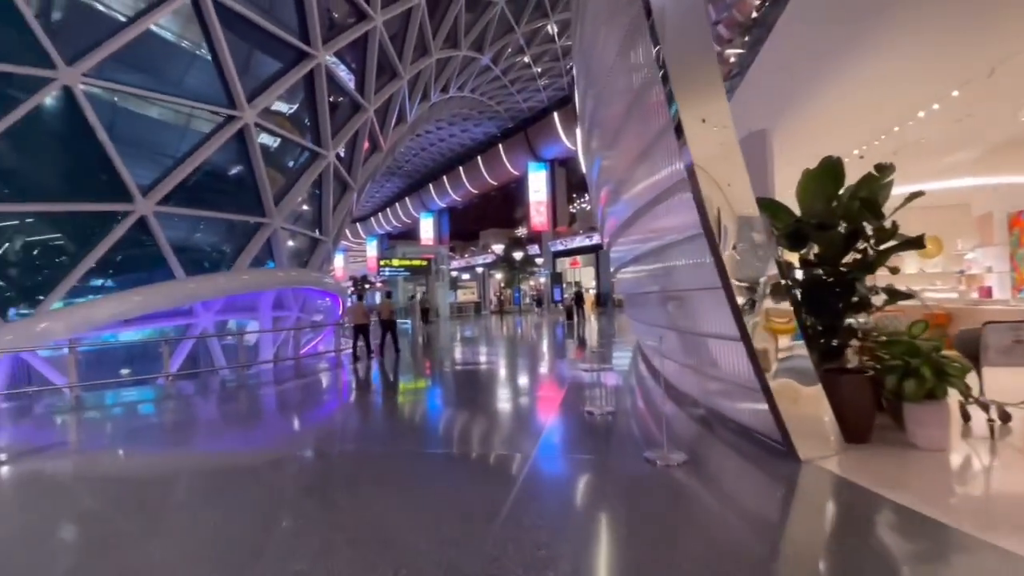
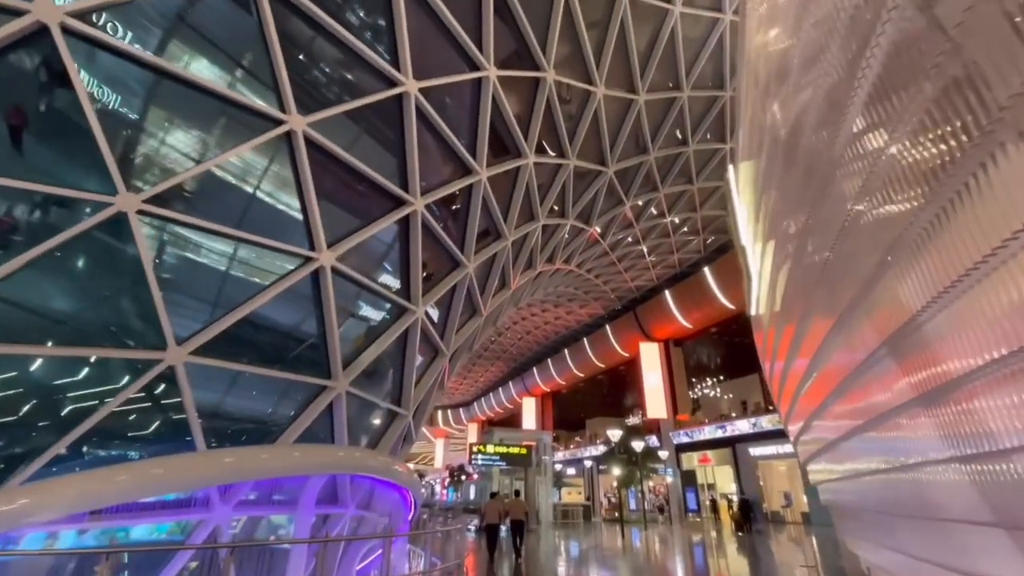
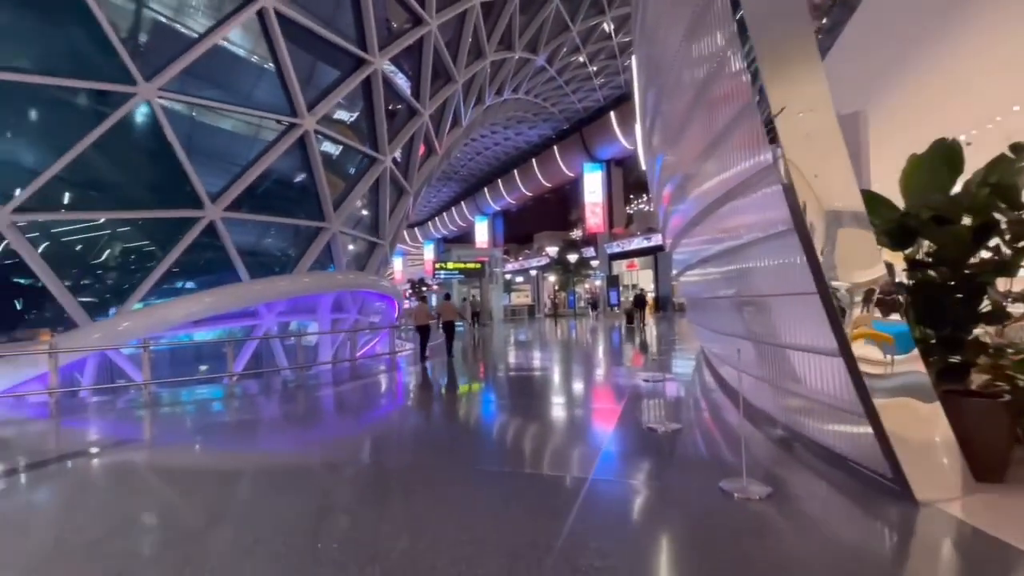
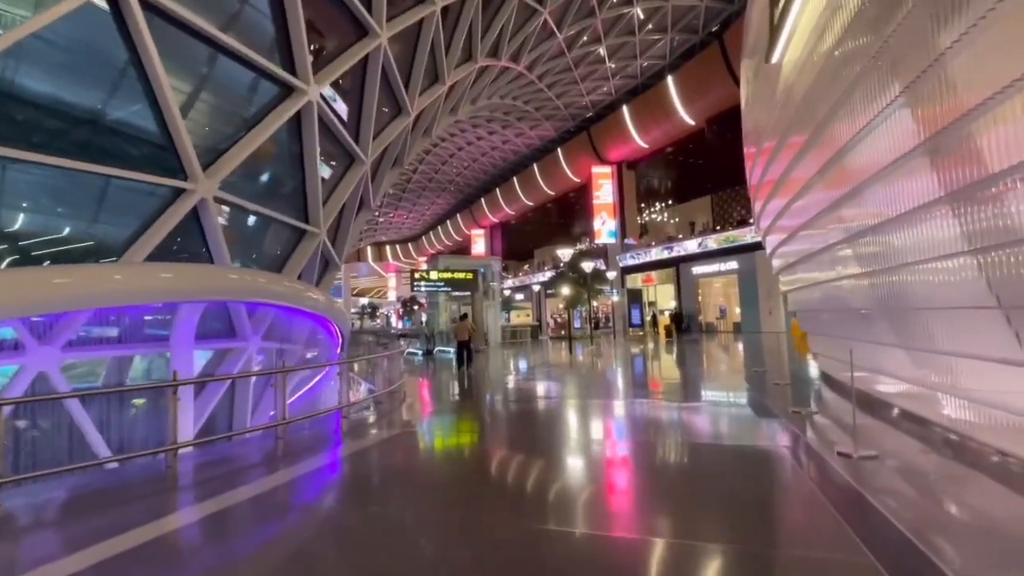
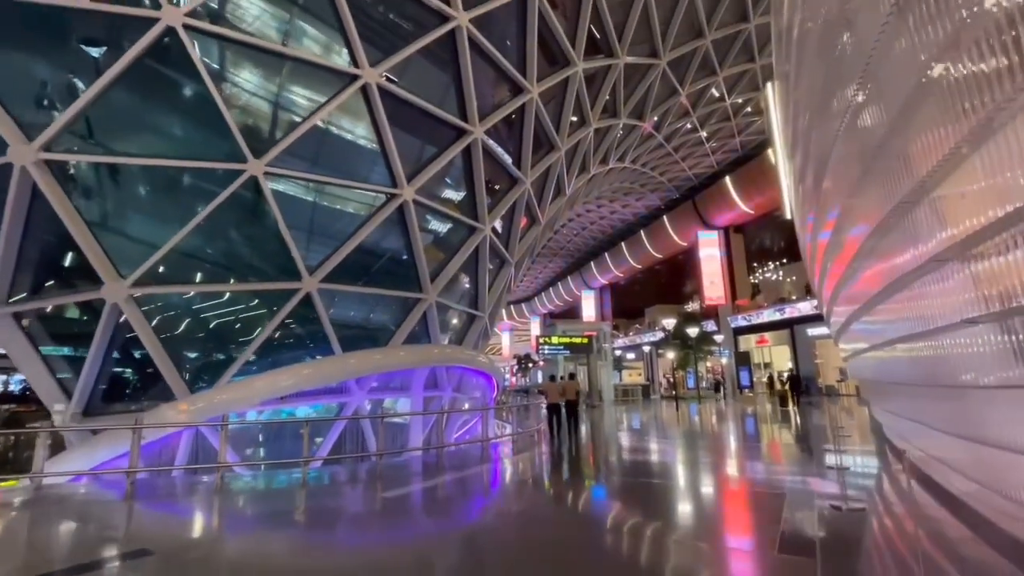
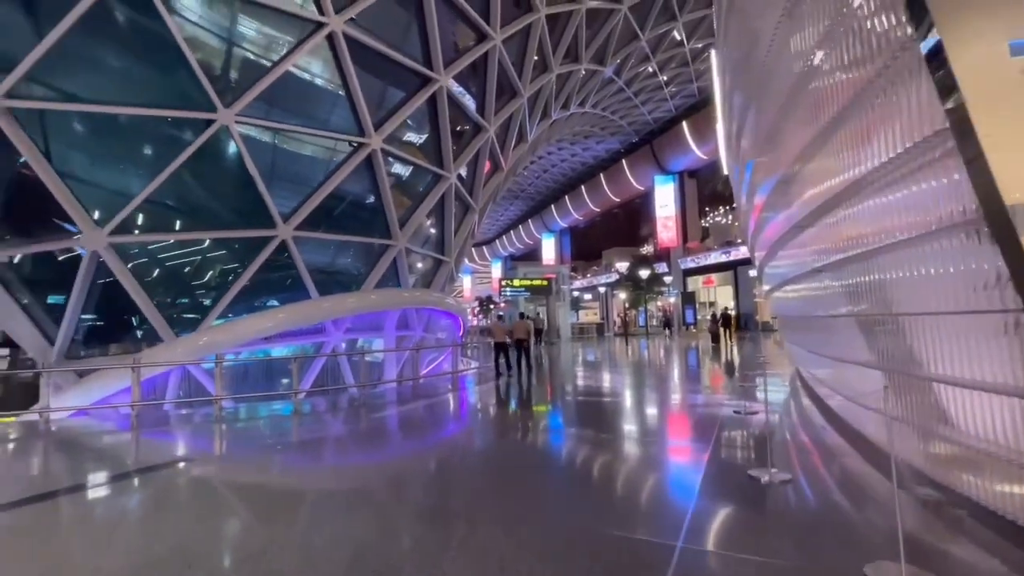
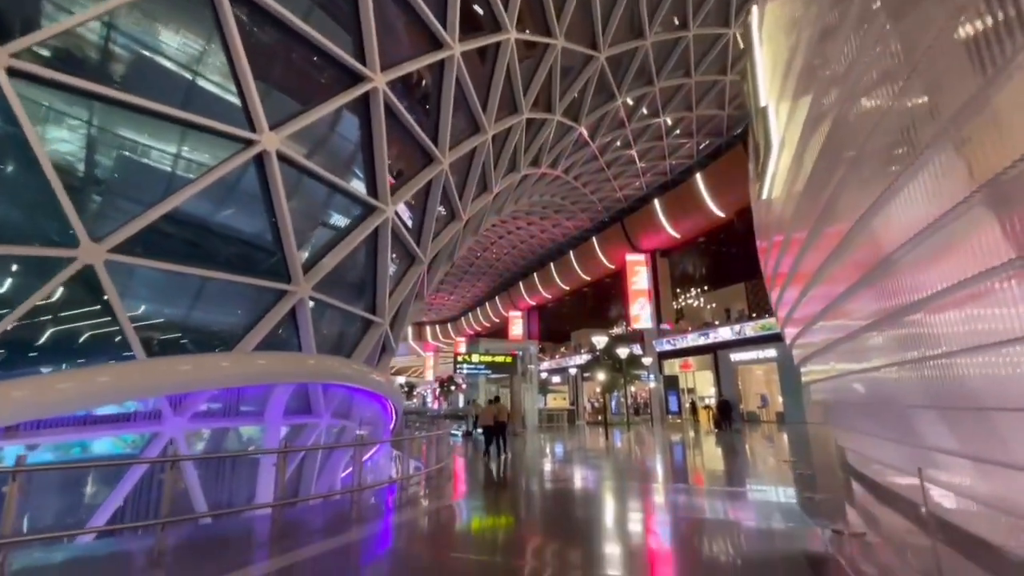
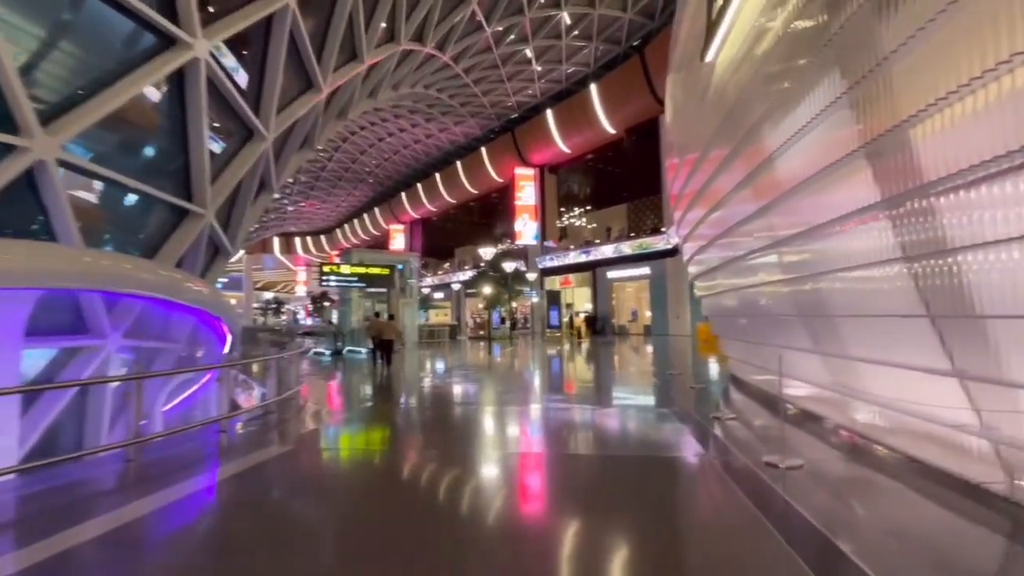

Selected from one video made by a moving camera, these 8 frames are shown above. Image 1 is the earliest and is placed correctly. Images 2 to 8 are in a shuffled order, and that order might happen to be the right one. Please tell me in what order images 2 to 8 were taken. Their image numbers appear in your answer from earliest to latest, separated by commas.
3, 6, 5, 2, 7, 4, 8
